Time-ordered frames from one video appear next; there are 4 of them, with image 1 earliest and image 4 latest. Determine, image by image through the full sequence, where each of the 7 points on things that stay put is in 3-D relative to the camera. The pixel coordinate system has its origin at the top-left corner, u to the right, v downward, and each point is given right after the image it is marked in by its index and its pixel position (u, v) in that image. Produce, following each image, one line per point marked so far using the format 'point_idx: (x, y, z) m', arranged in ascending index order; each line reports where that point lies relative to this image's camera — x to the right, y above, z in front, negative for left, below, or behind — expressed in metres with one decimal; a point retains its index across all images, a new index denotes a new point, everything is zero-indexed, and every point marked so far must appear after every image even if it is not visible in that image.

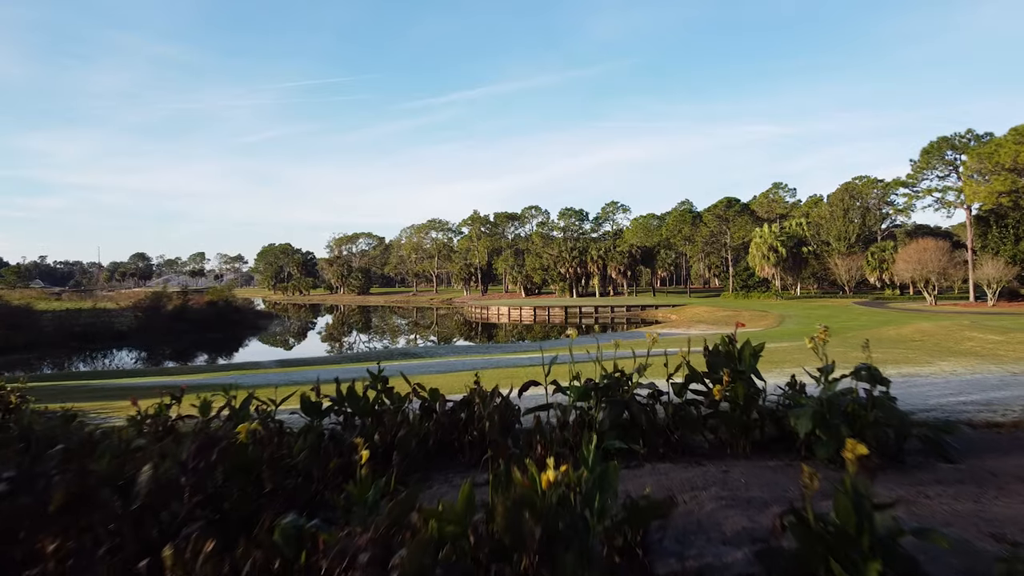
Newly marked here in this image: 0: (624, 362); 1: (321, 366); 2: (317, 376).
0: (+2.7, -1.9, +14.2) m
1: (-6.6, -2.7, +19.6) m
2: (-5.0, -2.3, +14.9) m
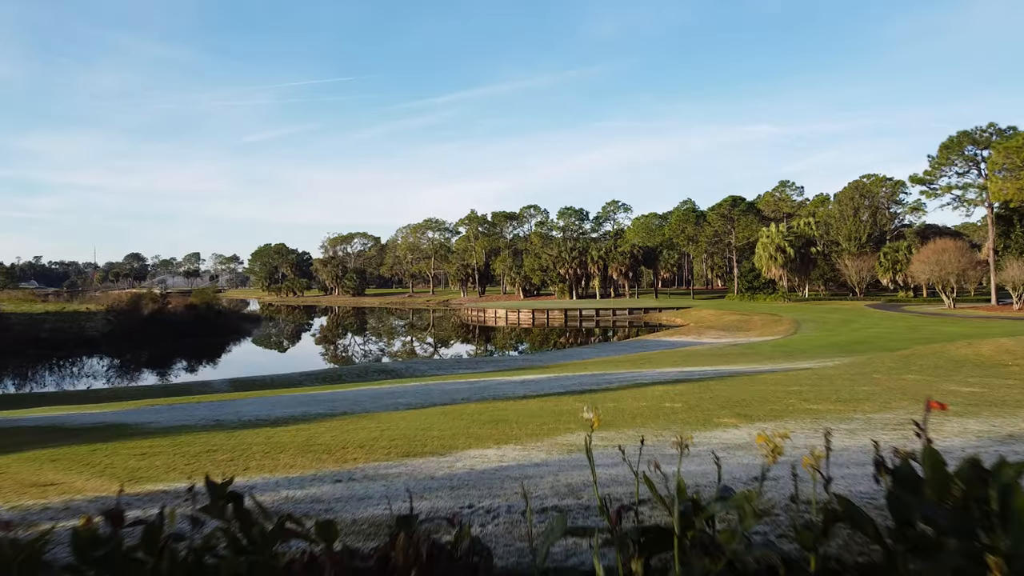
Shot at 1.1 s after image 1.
0: (+2.5, -2.1, +11.0) m
1: (-6.9, -2.9, +16.4) m
2: (-5.3, -2.5, +11.7) m
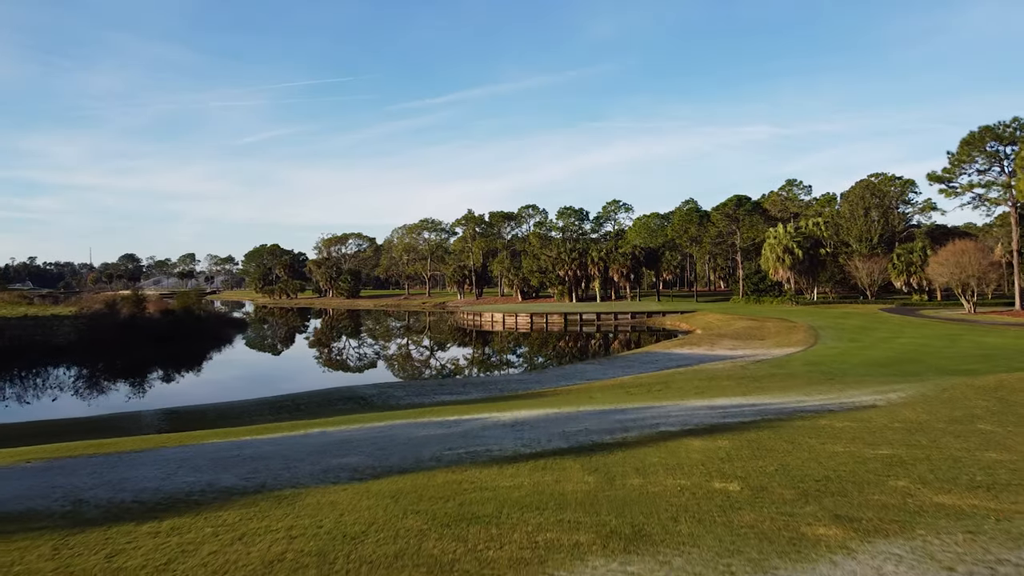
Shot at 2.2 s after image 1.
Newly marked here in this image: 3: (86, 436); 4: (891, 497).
0: (+2.3, -2.4, +7.9) m
1: (-7.1, -3.3, +13.3) m
2: (-5.5, -2.9, +8.6) m
3: (-10.1, -3.5, +13.9) m
4: (+4.1, -2.3, +6.3) m
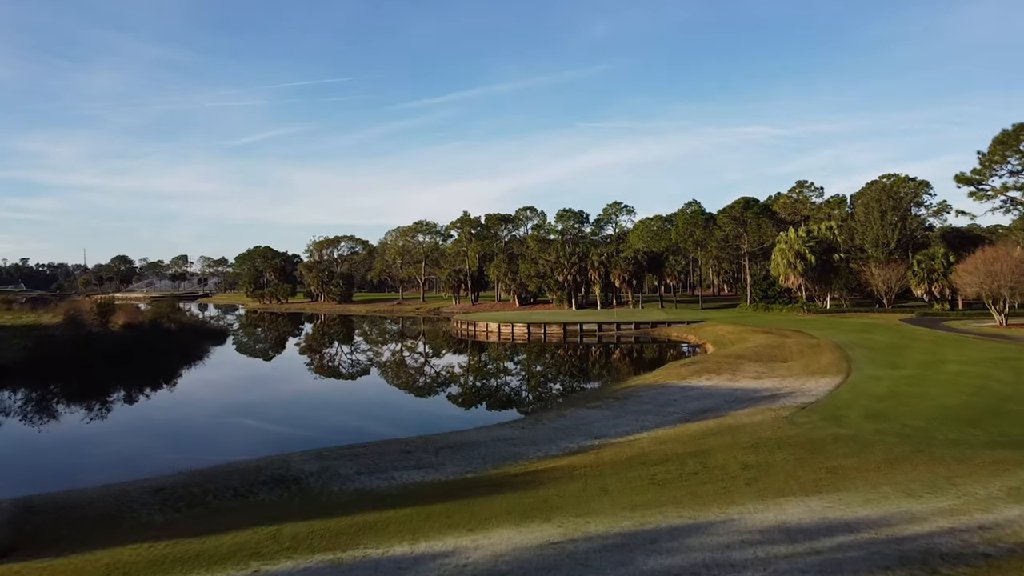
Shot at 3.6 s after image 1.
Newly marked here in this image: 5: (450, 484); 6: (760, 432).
0: (+1.9, -3.4, +3.6) m
1: (-7.4, -4.3, +8.9) m
2: (-5.8, -3.8, +4.3) m
3: (-10.4, -4.5, +9.6) m
4: (+3.8, -3.3, +2.0) m
5: (-1.3, -4.2, +12.6) m
6: (+6.8, -3.9, +16.0) m
